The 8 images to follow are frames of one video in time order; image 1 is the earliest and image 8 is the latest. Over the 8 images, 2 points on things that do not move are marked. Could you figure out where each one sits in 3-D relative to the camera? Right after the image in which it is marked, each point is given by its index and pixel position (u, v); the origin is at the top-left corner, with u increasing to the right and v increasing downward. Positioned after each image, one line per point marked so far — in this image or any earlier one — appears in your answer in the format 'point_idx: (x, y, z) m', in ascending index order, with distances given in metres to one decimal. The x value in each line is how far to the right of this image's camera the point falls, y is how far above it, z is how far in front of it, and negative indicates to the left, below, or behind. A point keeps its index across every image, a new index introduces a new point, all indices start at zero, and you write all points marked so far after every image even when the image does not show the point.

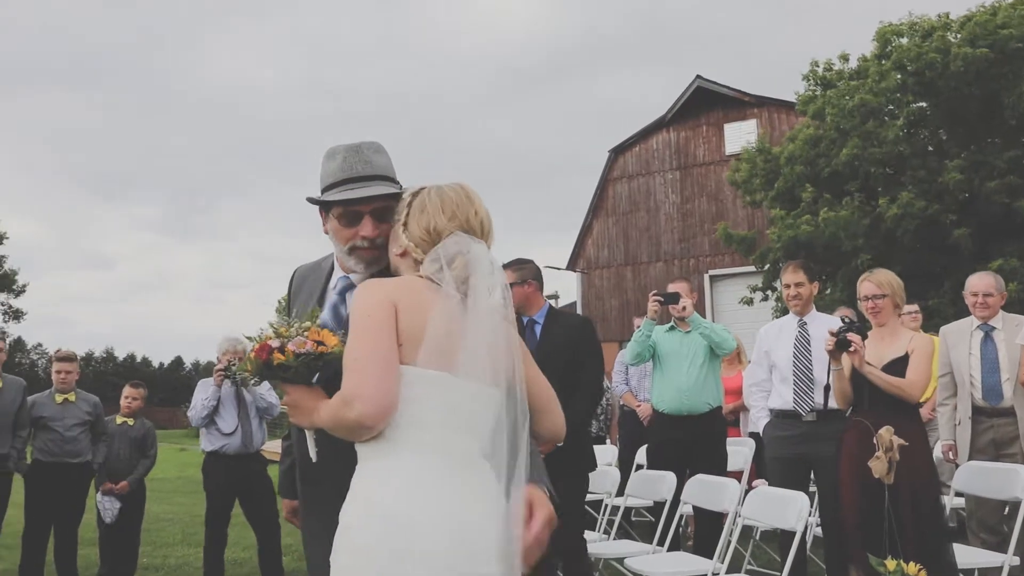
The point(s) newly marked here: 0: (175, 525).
0: (-4.8, -3.3, +11.4) m
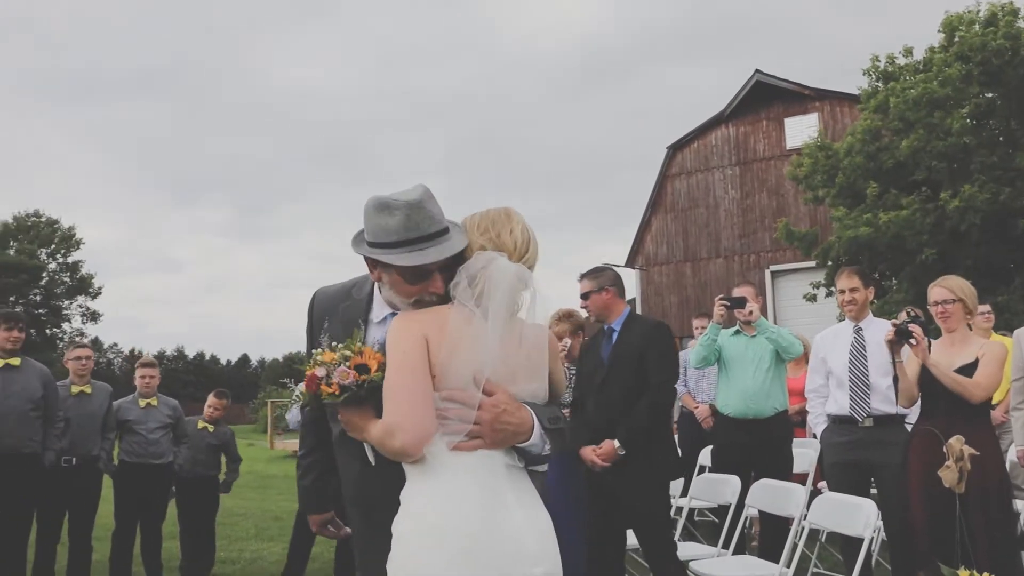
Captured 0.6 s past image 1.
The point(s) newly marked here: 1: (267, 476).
0: (-3.9, -3.4, +11.8) m
1: (-5.4, -4.2, +18.0) m
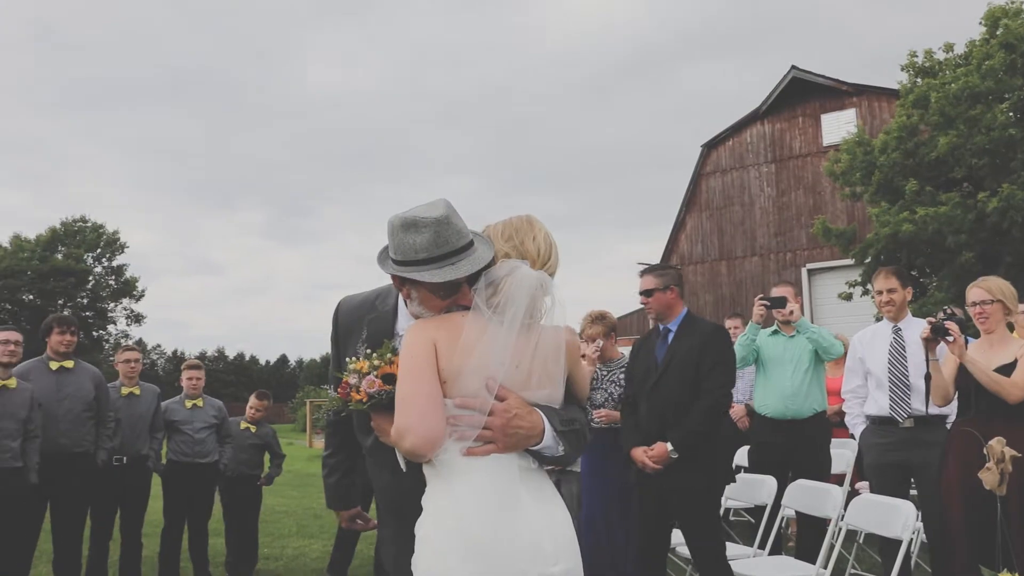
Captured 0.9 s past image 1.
0: (-3.3, -3.4, +12.0) m
1: (-4.6, -4.2, +18.3) m
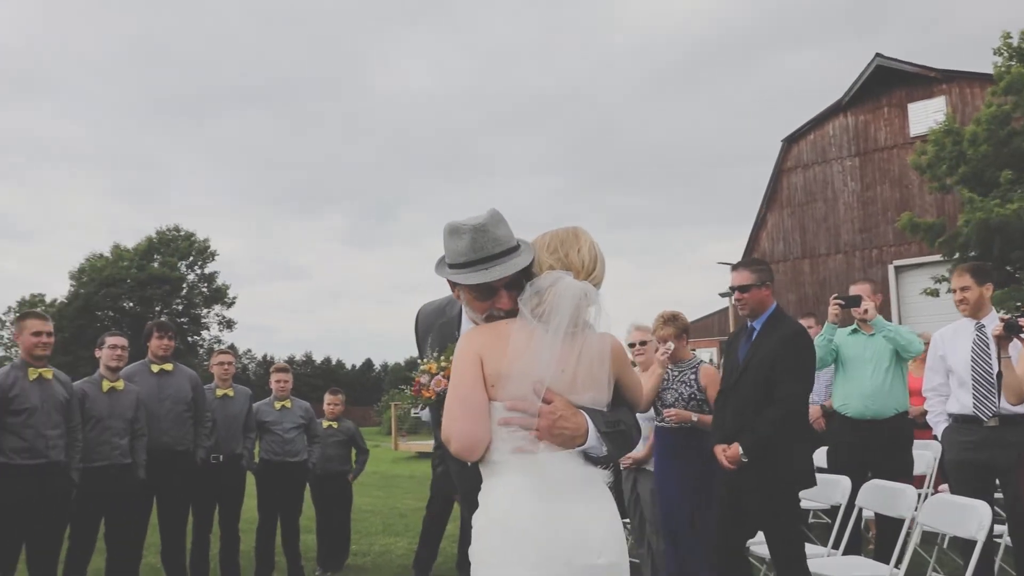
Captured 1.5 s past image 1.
0: (-2.1, -3.5, +12.5) m
1: (-2.8, -4.3, +18.8) m
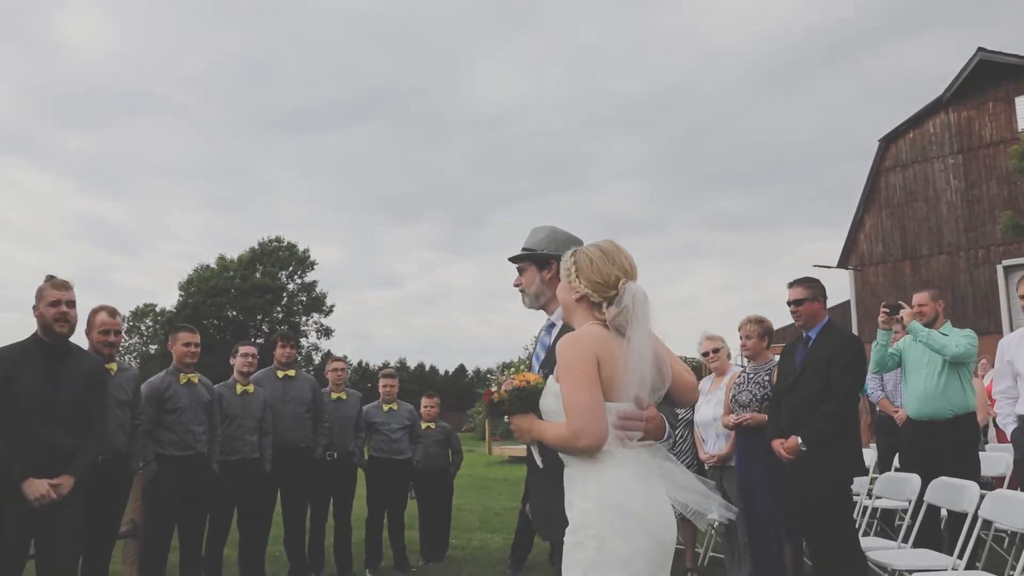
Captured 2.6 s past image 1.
0: (-0.7, -3.7, +13.2) m
1: (-0.6, -4.6, +19.5) m
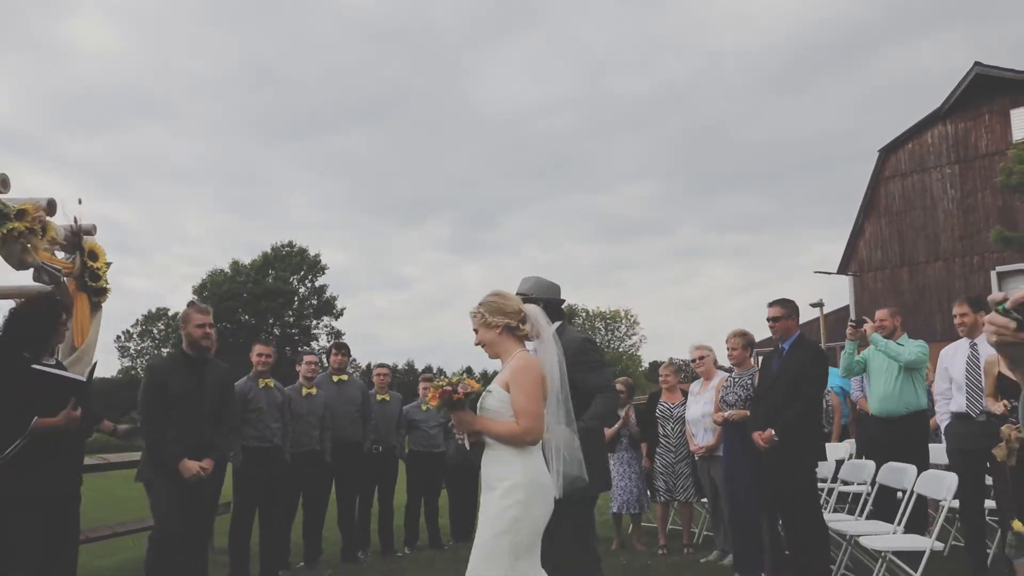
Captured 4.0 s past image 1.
0: (-0.3, -3.9, +14.5) m
1: (-0.2, -4.8, +20.8) m
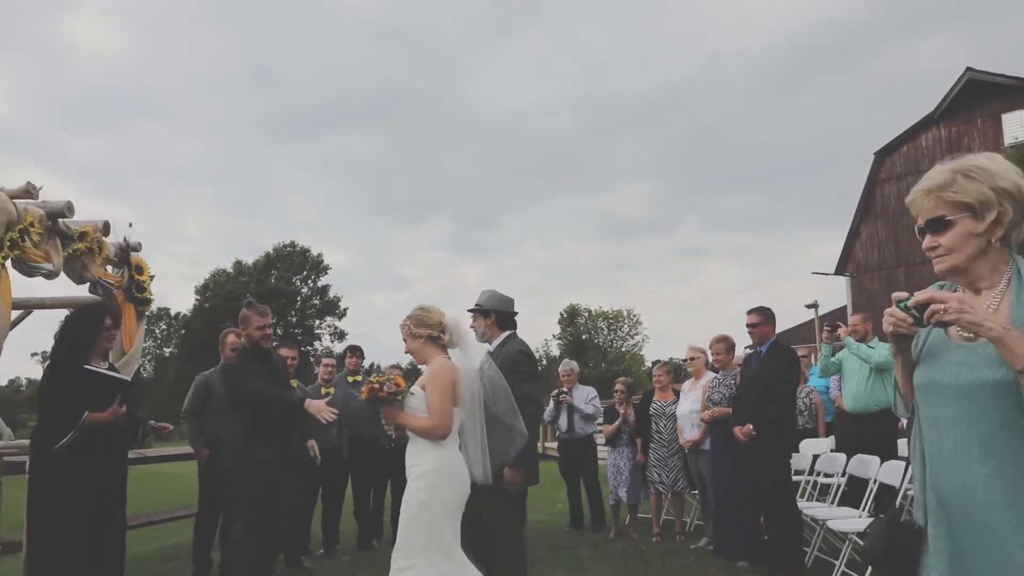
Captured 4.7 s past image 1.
0: (-0.3, -4.0, +15.2) m
1: (-0.2, -4.8, +21.5) m
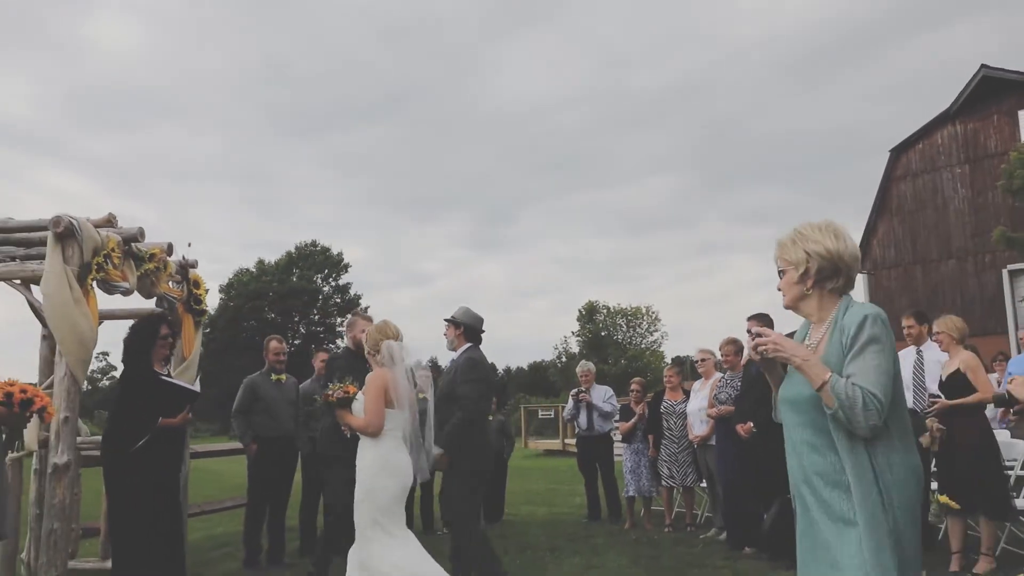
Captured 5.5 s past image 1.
0: (+0.1, -4.0, +15.9) m
1: (+0.4, -4.9, +22.2) m
